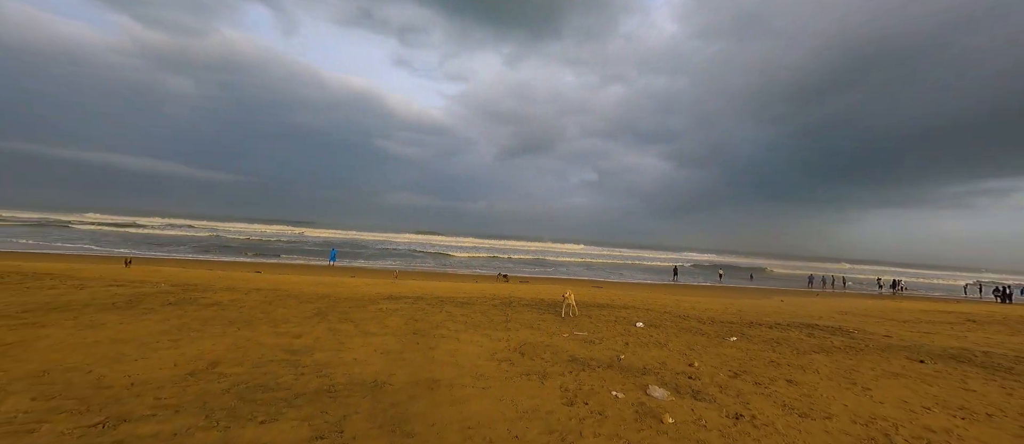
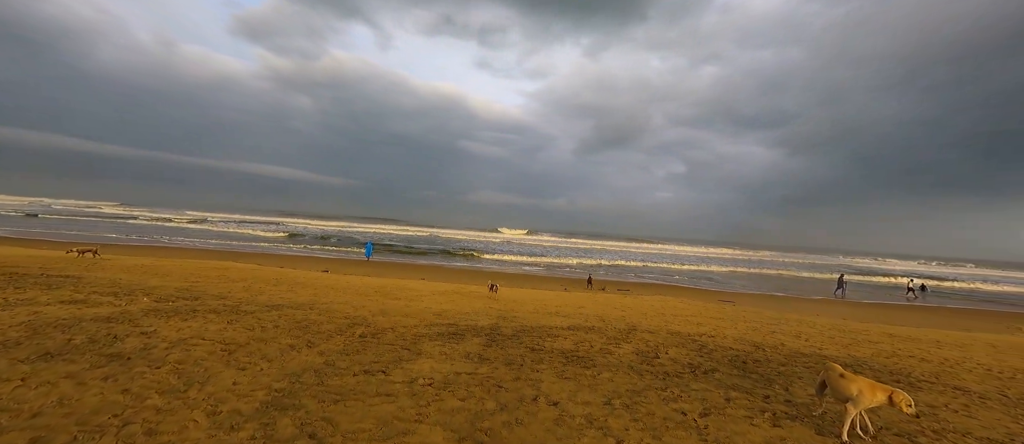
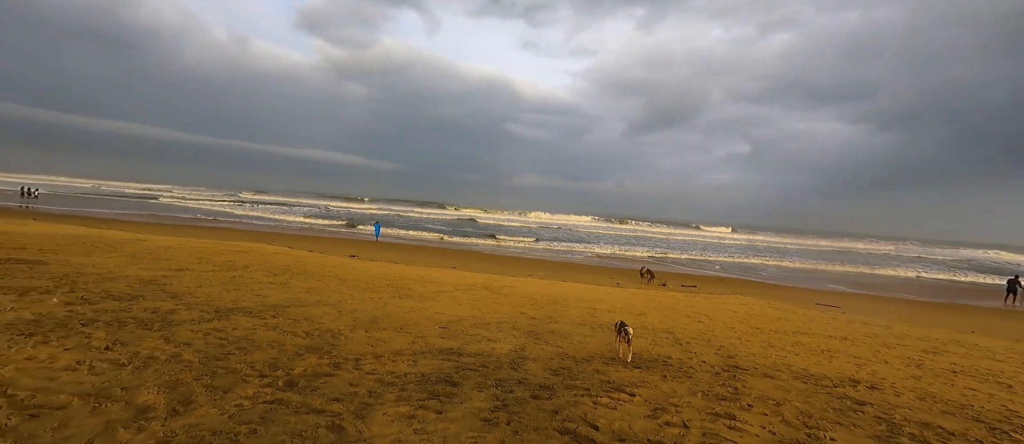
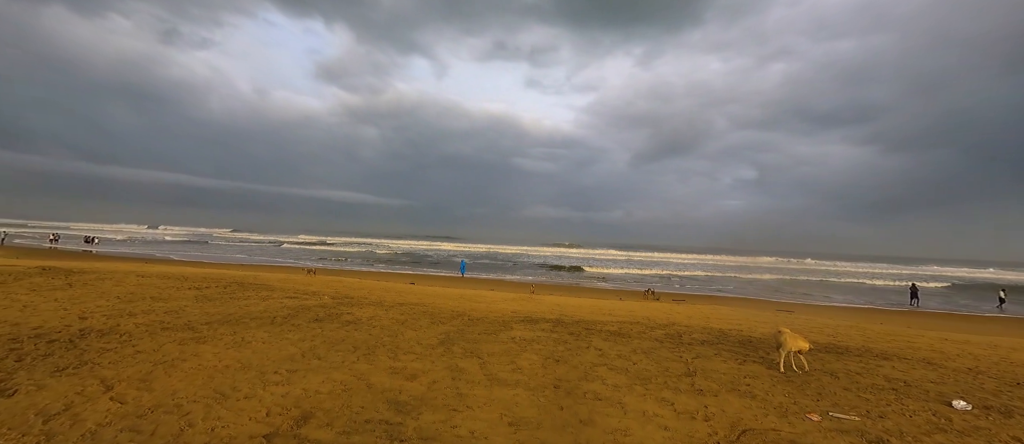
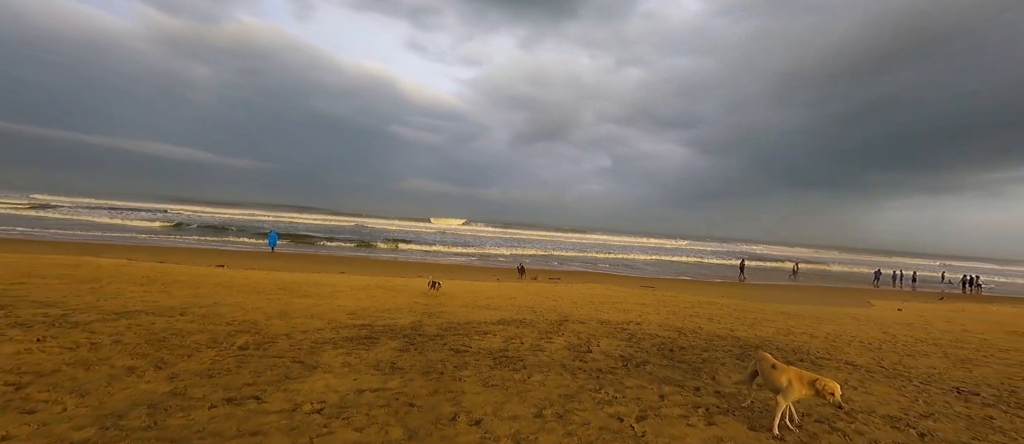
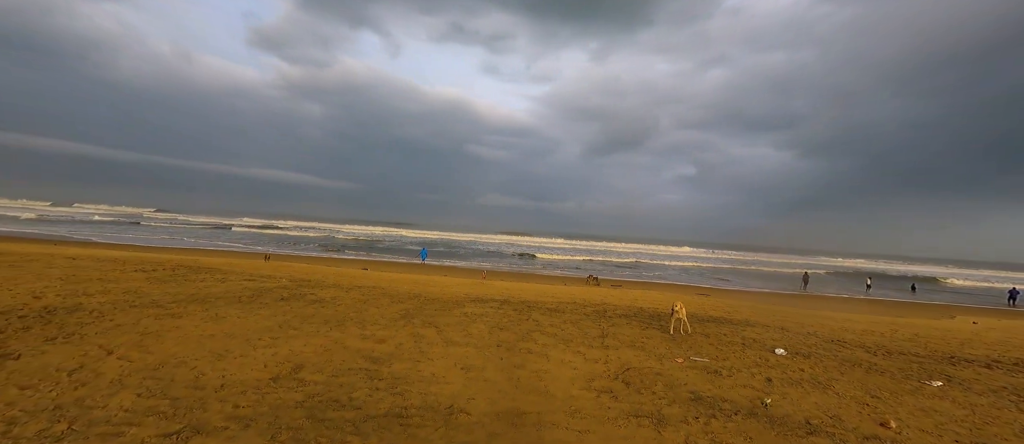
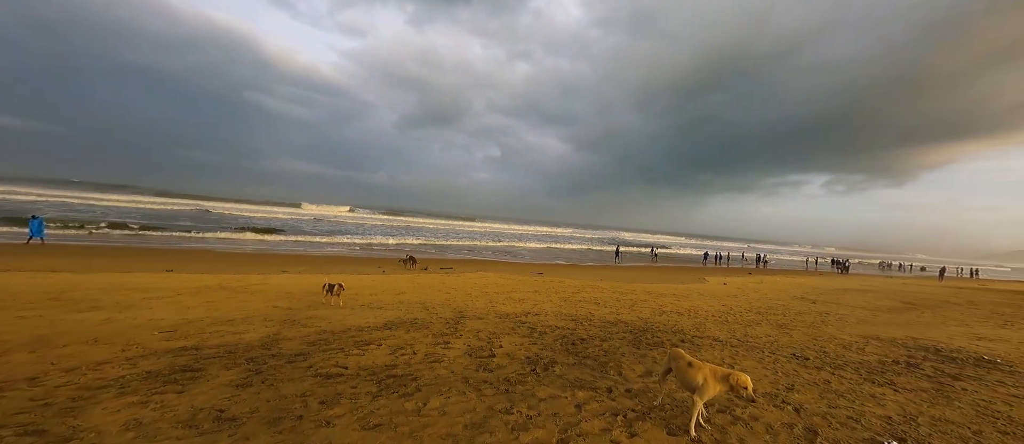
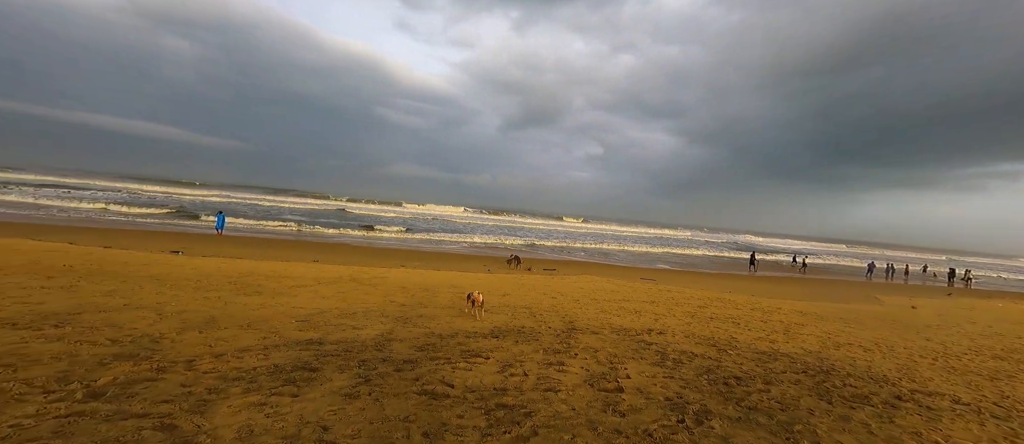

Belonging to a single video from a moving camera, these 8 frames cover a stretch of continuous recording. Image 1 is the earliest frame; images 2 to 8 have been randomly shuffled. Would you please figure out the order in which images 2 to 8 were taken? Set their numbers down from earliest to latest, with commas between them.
6, 4, 2, 5, 7, 8, 3
